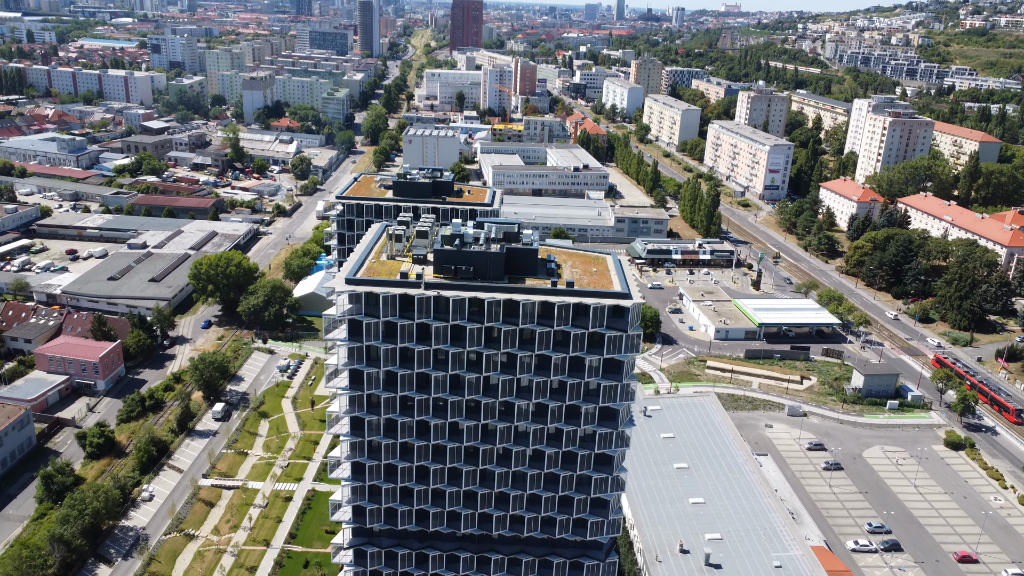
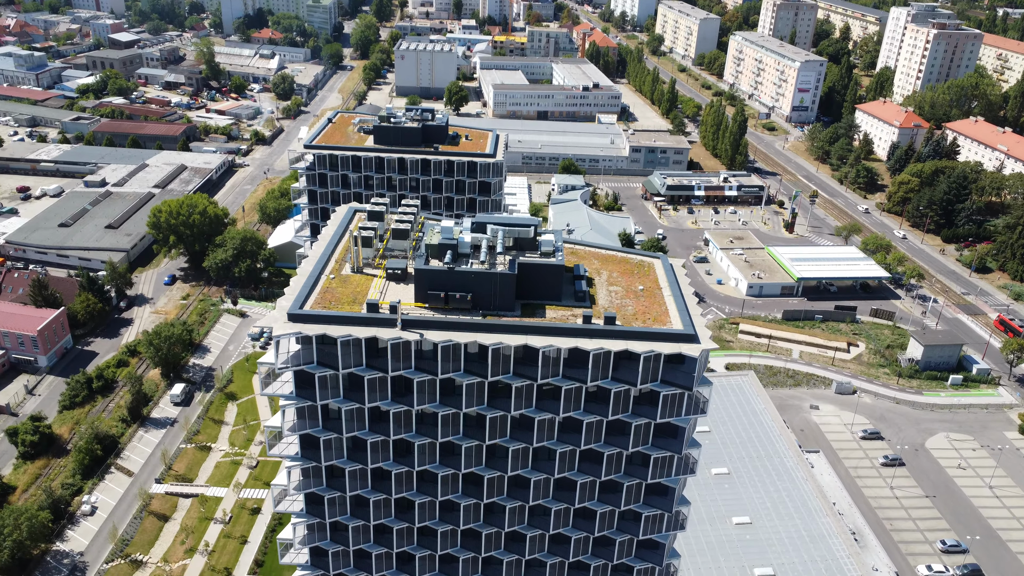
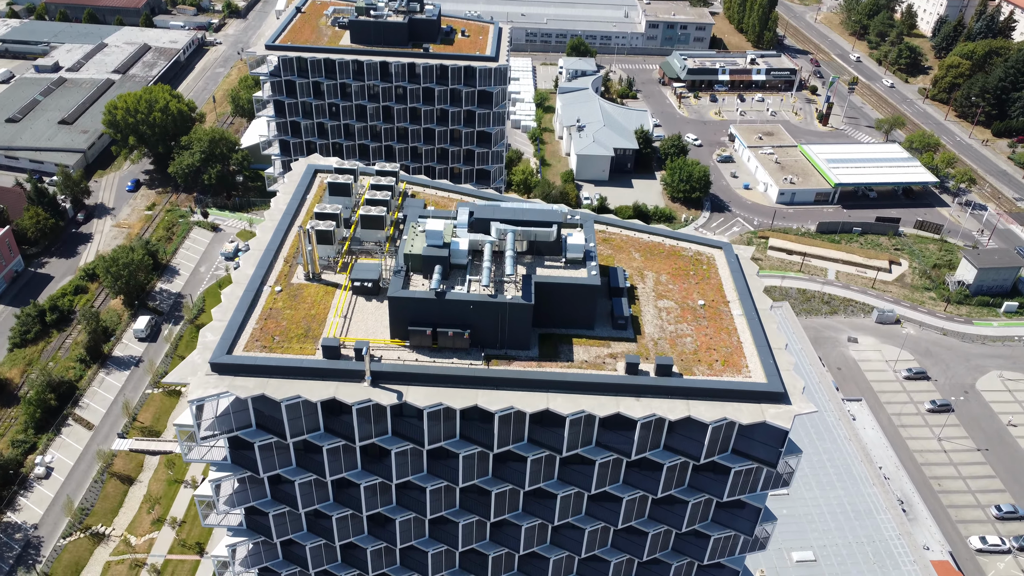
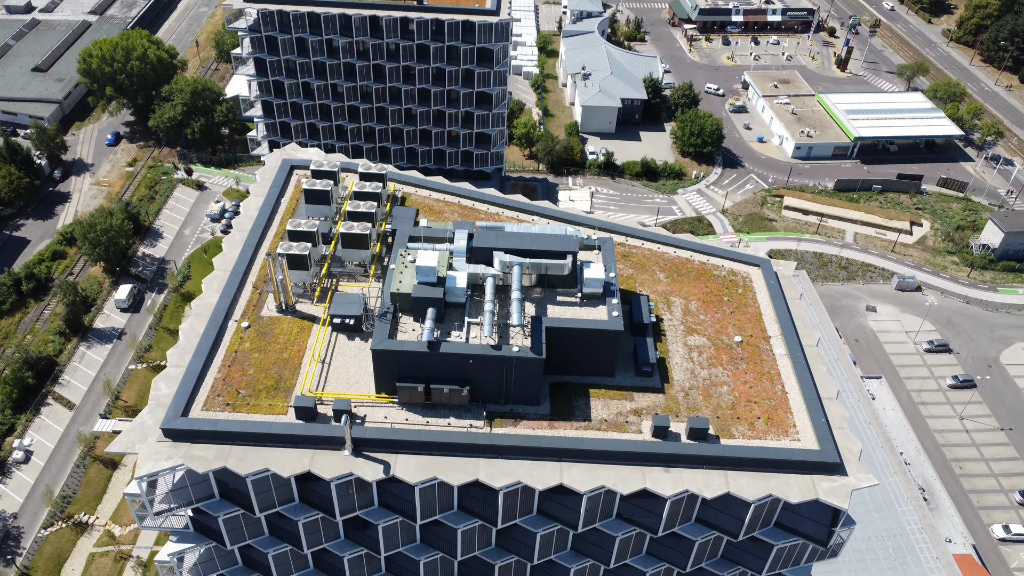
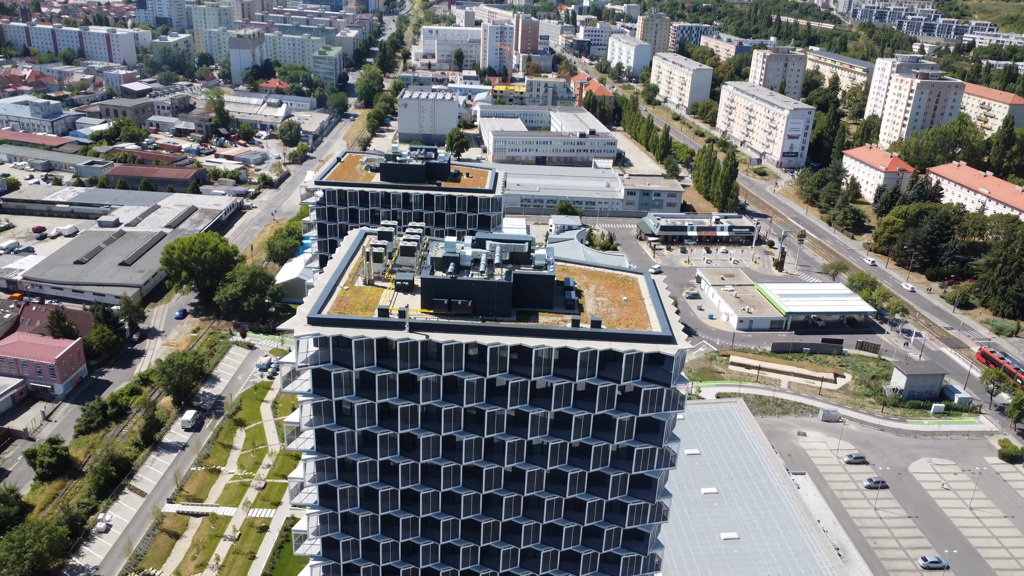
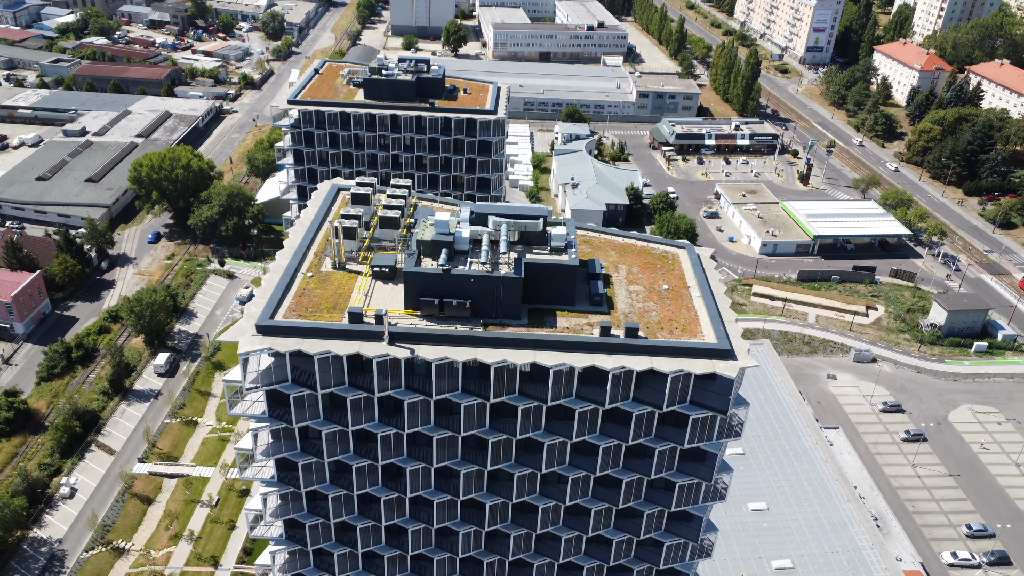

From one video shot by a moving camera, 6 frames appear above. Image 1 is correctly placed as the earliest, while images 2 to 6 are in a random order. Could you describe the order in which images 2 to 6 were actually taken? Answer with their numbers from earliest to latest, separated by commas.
5, 2, 6, 3, 4
